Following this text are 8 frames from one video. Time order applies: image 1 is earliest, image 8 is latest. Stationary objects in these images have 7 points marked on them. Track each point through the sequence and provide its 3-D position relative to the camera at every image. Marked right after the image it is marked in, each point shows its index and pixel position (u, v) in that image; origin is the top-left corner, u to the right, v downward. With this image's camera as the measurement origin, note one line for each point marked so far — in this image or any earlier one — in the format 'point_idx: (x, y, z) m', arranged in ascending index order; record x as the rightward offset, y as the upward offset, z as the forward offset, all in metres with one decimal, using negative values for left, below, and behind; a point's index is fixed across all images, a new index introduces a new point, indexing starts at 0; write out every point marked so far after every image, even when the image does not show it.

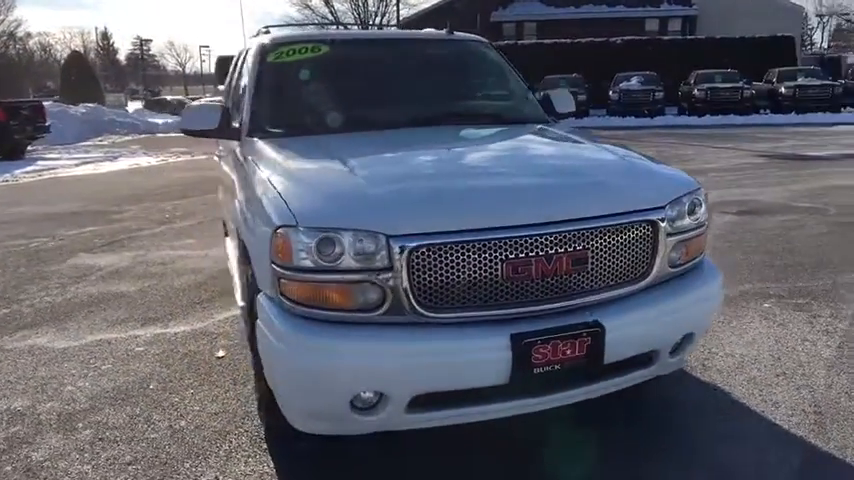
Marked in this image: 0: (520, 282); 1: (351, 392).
0: (+0.4, -0.2, +2.8) m
1: (-0.3, -0.6, +2.7) m
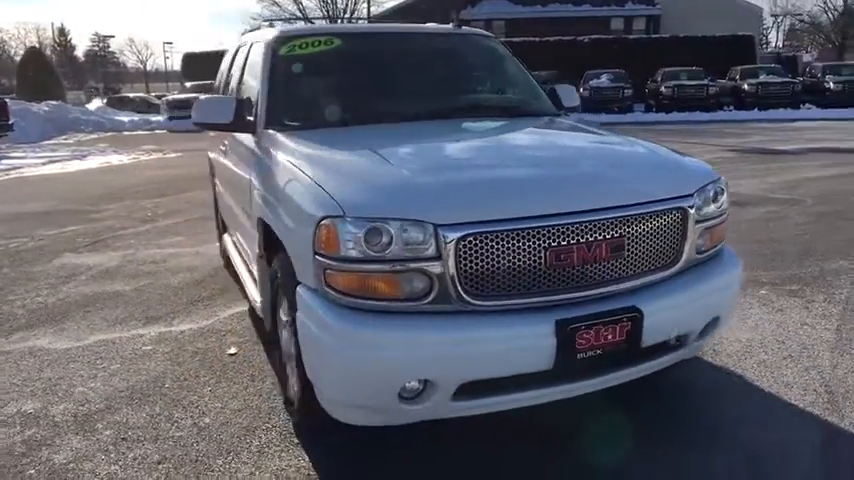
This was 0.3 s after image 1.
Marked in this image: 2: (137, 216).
0: (+0.6, -0.1, +2.8) m
1: (-0.1, -0.6, +2.6) m
2: (-4.2, +0.4, +9.3) m
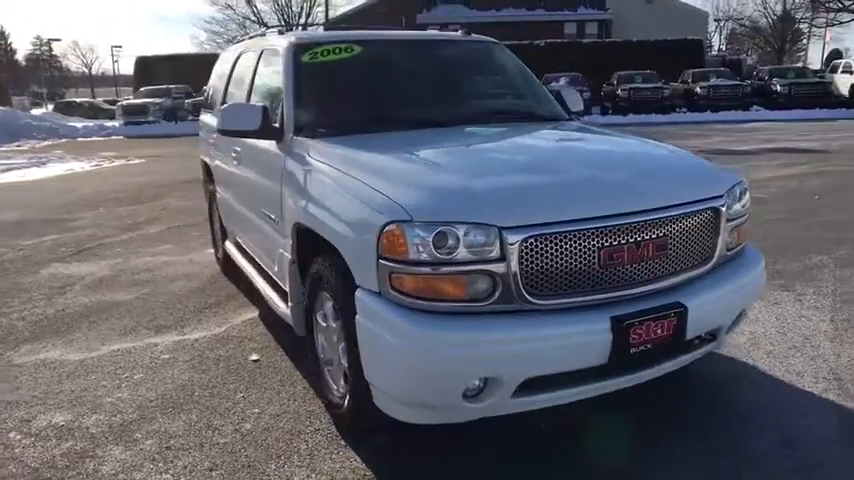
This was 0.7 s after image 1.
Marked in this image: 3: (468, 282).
0: (+0.9, -0.1, +2.9) m
1: (+0.2, -0.6, +2.7) m
2: (-4.4, +0.2, +9.1) m
3: (+0.2, -0.2, +2.8) m
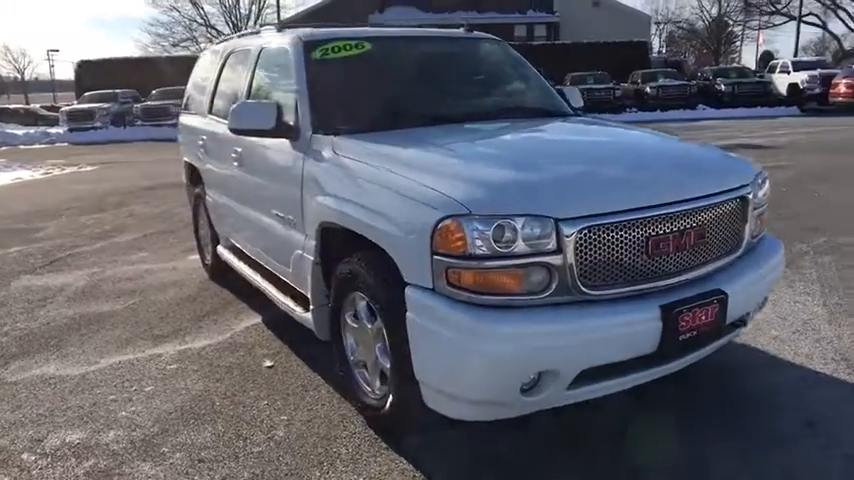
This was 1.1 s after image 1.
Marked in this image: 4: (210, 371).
0: (+1.1, -0.1, +3.0) m
1: (+0.4, -0.6, +2.7) m
2: (-4.7, +0.1, +8.7) m
3: (+0.4, -0.2, +2.7) m
4: (-1.5, -0.9, +4.3) m
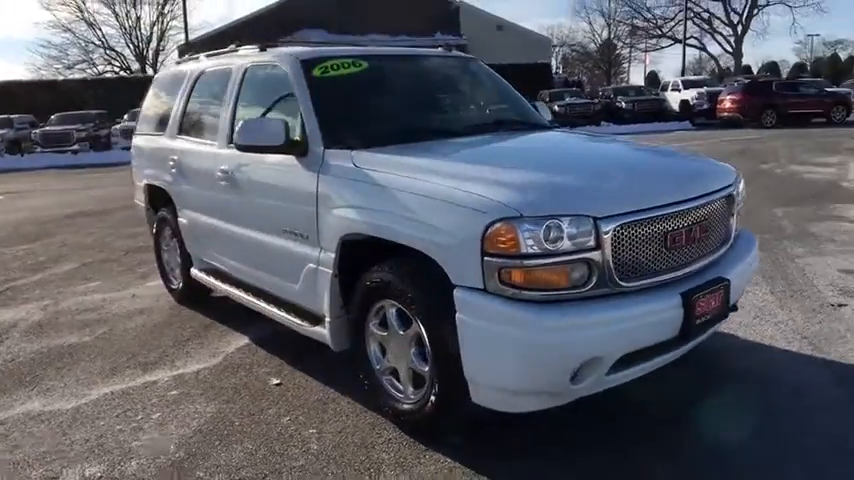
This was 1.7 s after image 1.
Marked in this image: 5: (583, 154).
0: (+1.3, -0.1, +3.3) m
1: (+0.7, -0.6, +2.9) m
2: (-5.2, -0.3, +8.2) m
3: (+0.7, -0.1, +3.0) m
4: (-1.4, -1.0, +4.2) m
5: (+0.9, +0.5, +3.6) m
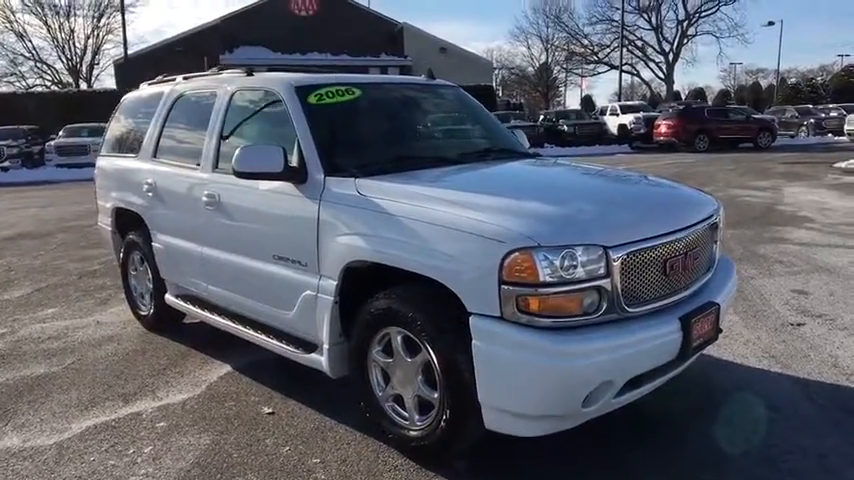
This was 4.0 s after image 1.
0: (+1.3, -0.2, +3.5) m
1: (+0.8, -0.7, +3.0) m
2: (-5.6, -0.6, +7.7) m
3: (+0.7, -0.3, +3.1) m
4: (-1.4, -1.2, +4.1) m
5: (+0.9, +0.3, +3.8) m
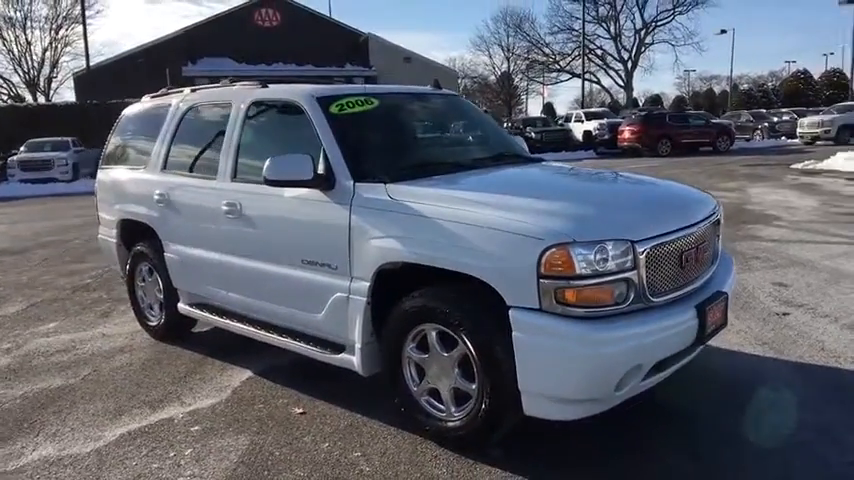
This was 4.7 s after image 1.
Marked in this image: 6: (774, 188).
0: (+1.5, -0.2, +3.7) m
1: (+1.0, -0.7, +3.3) m
2: (-5.6, -0.8, +7.6) m
3: (+1.0, -0.3, +3.3) m
4: (-1.2, -1.2, +4.2) m
5: (+1.1, +0.4, +4.1) m
6: (+8.0, +1.2, +14.8) m
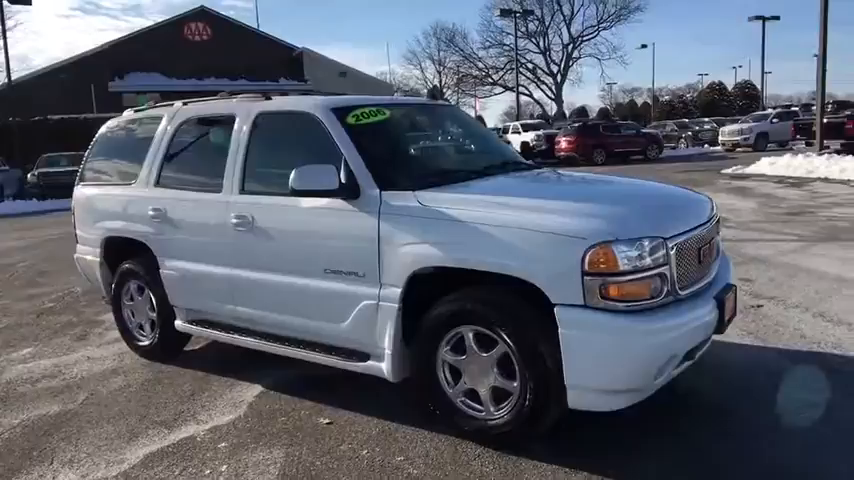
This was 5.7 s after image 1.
0: (+1.7, -0.1, +4.0) m
1: (+1.3, -0.7, +3.5) m
2: (-5.8, -1.1, +7.0) m
3: (+1.2, -0.2, +3.5) m
4: (-1.0, -1.3, +4.2) m
5: (+1.2, +0.4, +4.3) m
6: (+7.0, +1.2, +15.7) m
